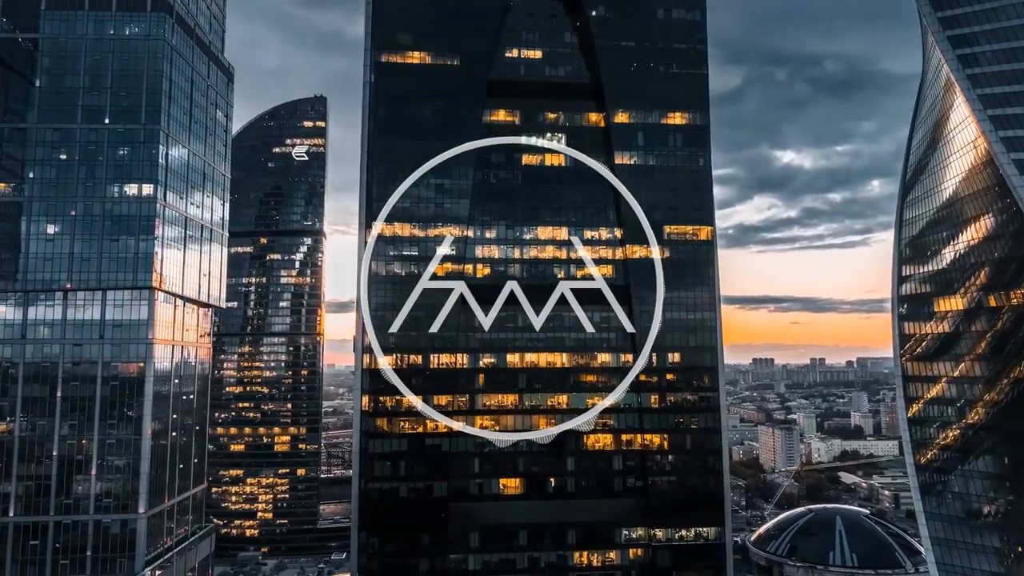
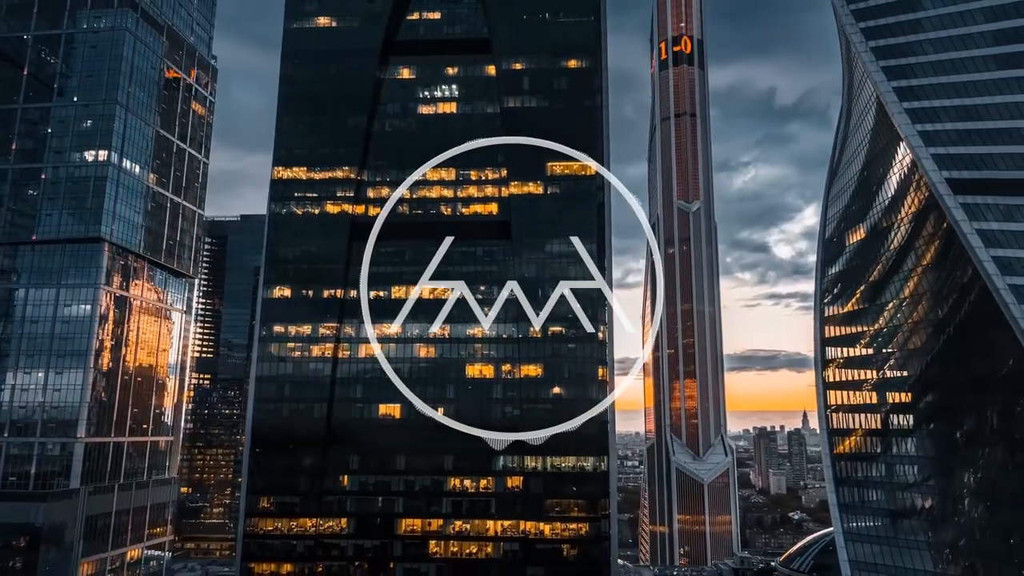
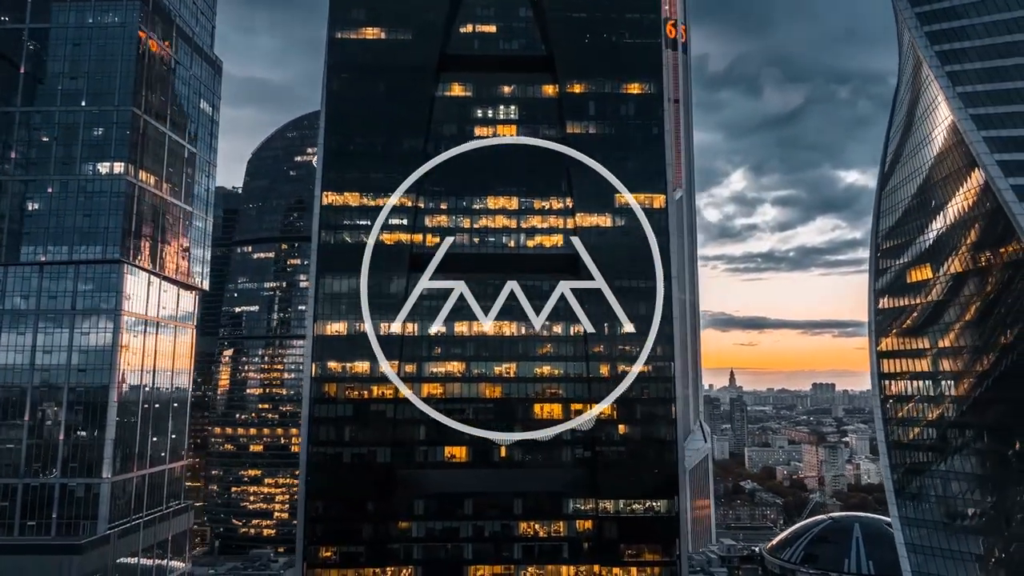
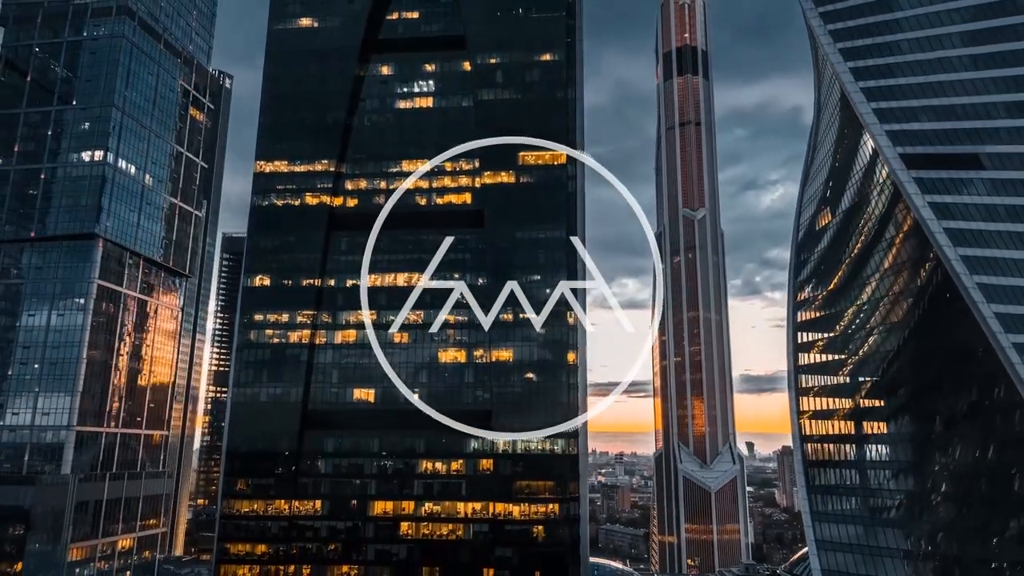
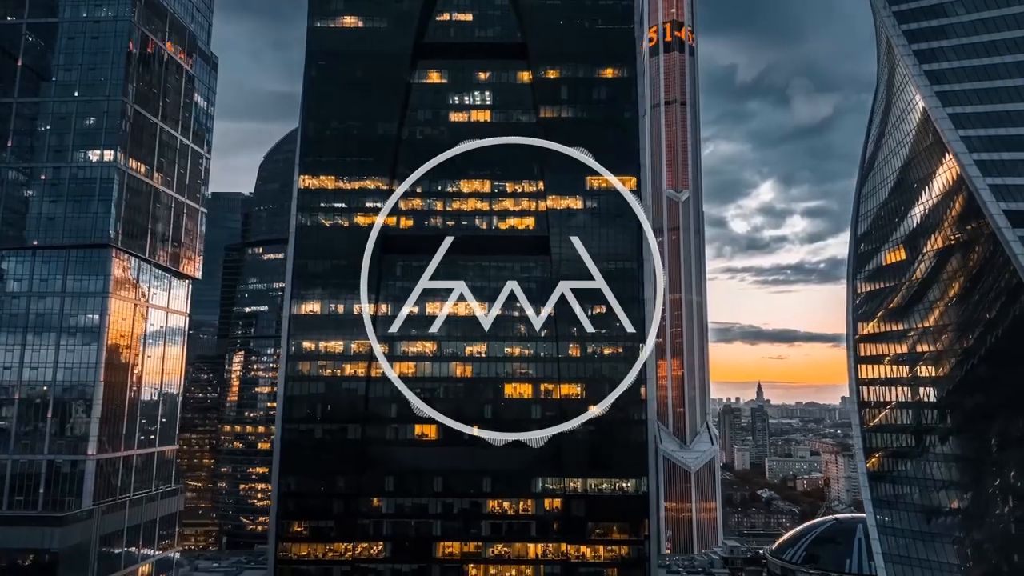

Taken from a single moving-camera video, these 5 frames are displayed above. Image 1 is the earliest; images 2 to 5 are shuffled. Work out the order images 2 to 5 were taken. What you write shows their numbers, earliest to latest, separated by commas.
3, 5, 2, 4
